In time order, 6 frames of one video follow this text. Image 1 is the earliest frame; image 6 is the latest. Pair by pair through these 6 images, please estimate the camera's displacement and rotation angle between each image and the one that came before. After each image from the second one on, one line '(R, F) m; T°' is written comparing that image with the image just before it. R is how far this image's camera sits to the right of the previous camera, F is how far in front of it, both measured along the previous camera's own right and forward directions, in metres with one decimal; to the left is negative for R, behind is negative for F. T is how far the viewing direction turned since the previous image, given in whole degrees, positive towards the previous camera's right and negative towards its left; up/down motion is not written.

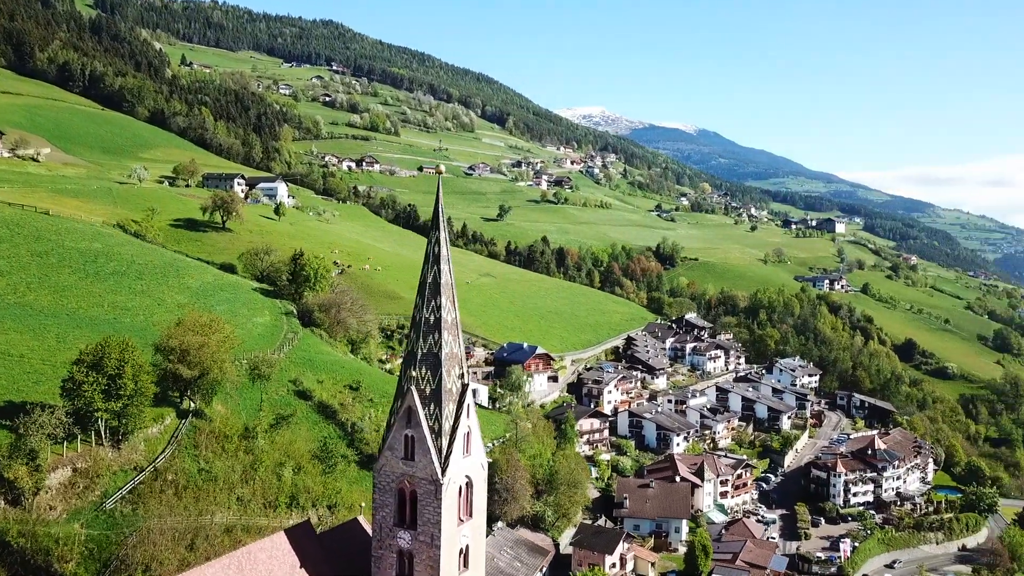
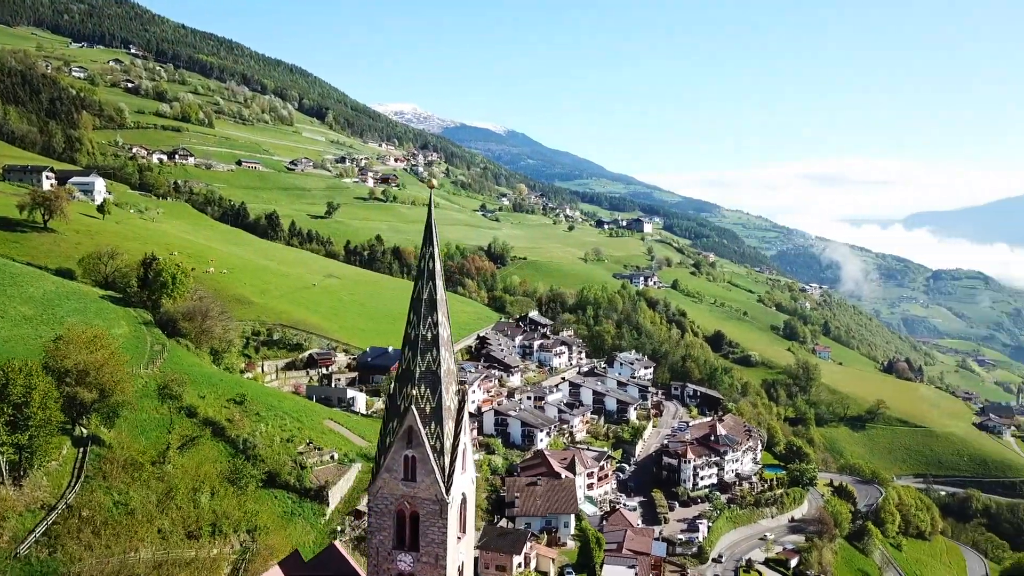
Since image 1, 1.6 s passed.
(-3.5, +0.3) m; +13°
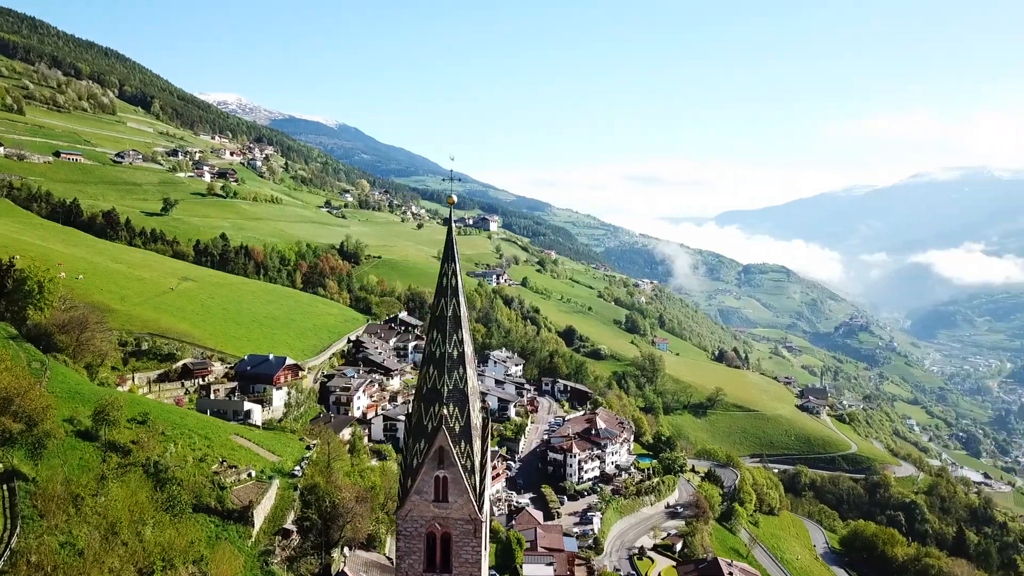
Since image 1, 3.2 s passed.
(-3.6, +0.3) m; +12°
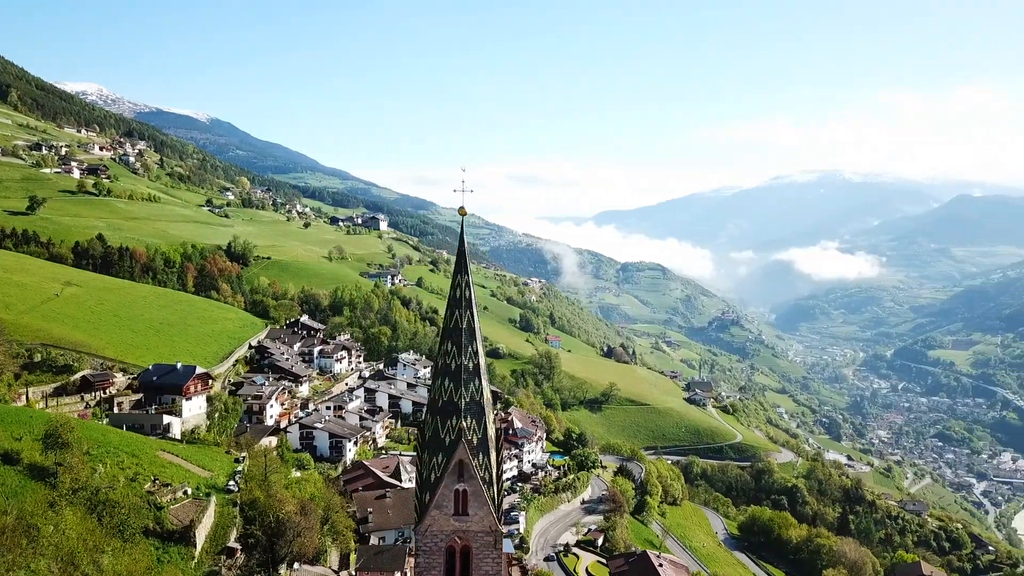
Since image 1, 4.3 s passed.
(-2.5, +0.1) m; +8°
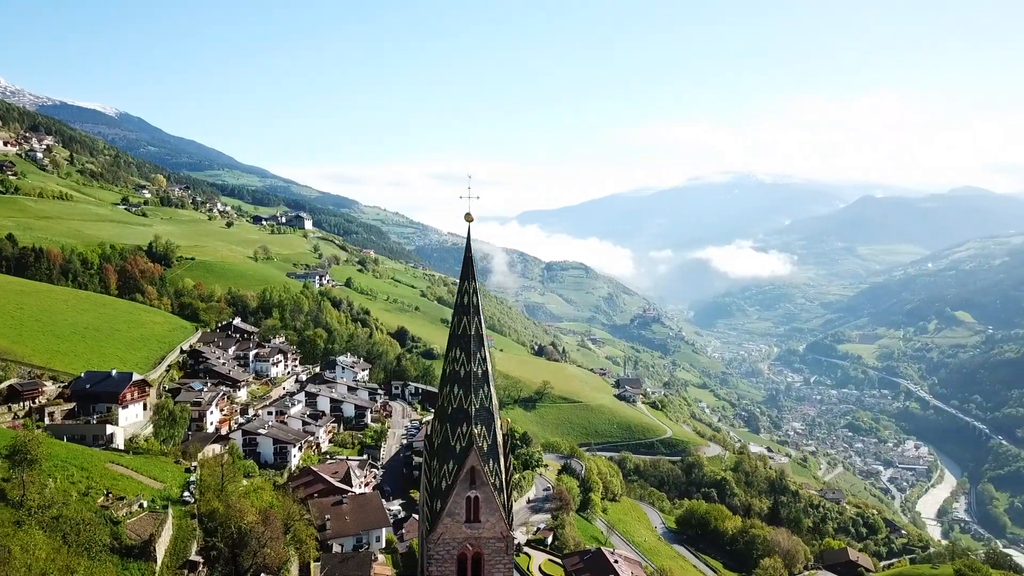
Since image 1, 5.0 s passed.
(-1.6, 0.0) m; +5°
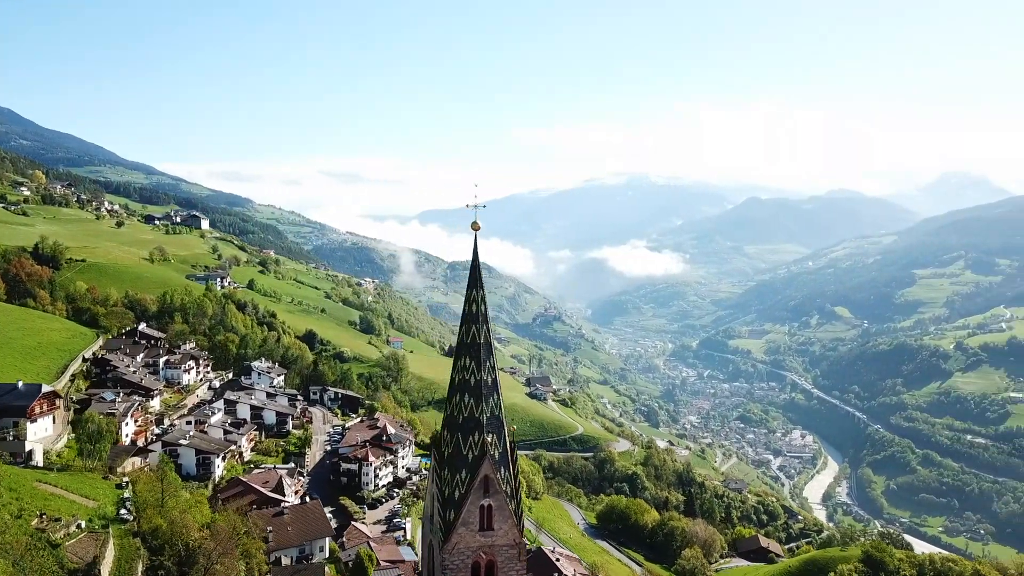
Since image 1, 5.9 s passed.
(-2.0, 0.0) m; +7°
